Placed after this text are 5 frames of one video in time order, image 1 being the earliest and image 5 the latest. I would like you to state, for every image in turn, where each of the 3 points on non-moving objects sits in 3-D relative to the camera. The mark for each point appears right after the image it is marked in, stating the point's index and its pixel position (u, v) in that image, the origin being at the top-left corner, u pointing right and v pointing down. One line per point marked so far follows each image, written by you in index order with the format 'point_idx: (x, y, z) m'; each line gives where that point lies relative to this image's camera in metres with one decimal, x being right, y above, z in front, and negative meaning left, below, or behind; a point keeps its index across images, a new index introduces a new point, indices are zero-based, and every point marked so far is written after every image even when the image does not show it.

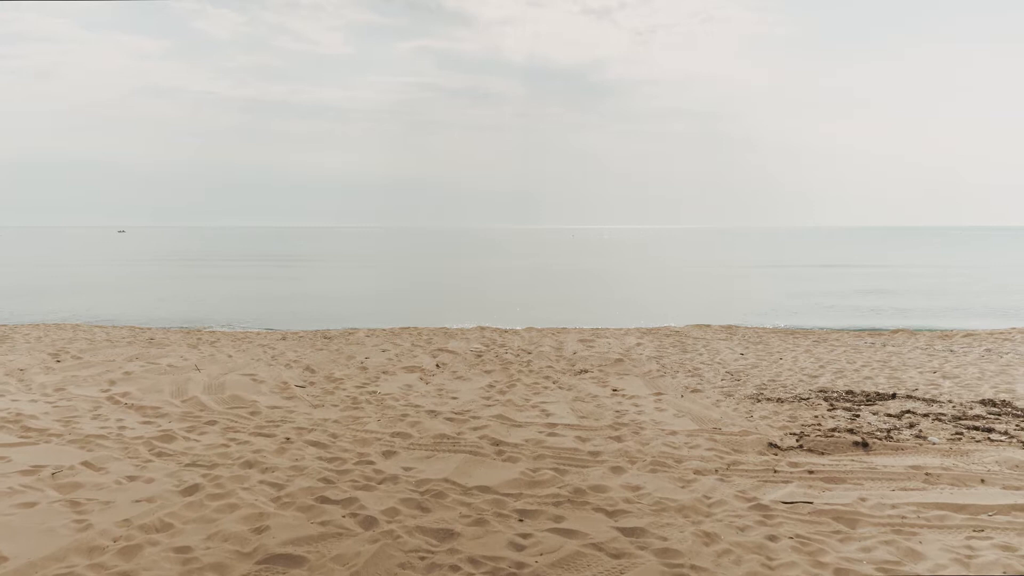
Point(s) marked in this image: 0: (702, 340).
0: (+2.7, -0.7, +10.2) m
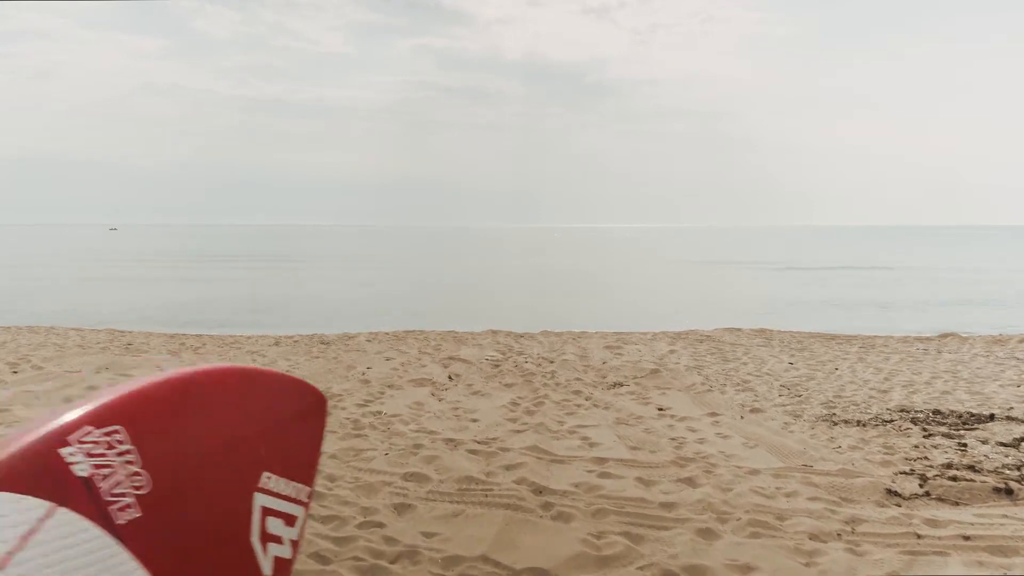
0: (+2.9, -0.7, +9.2) m
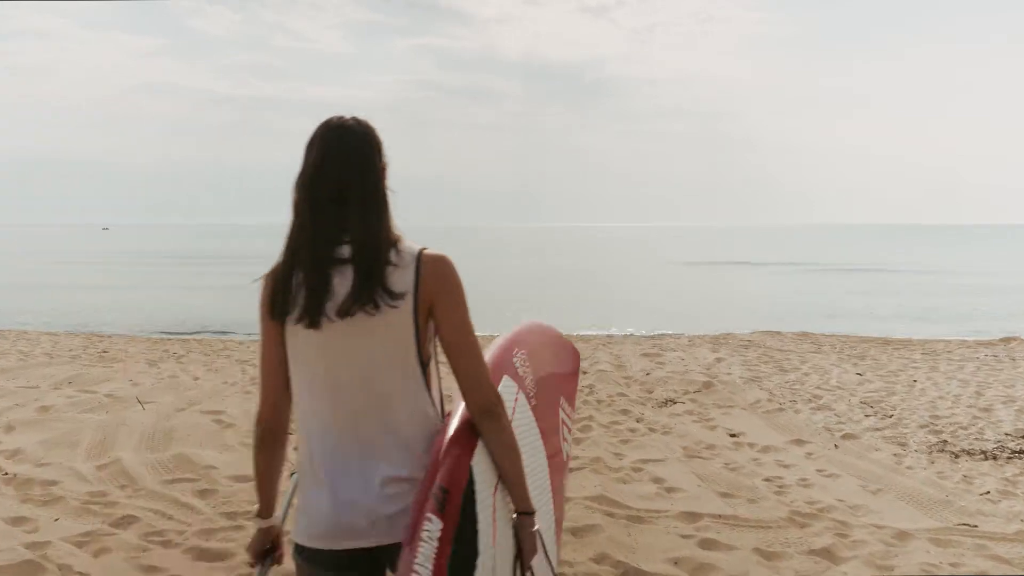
0: (+3.2, -0.7, +8.2) m
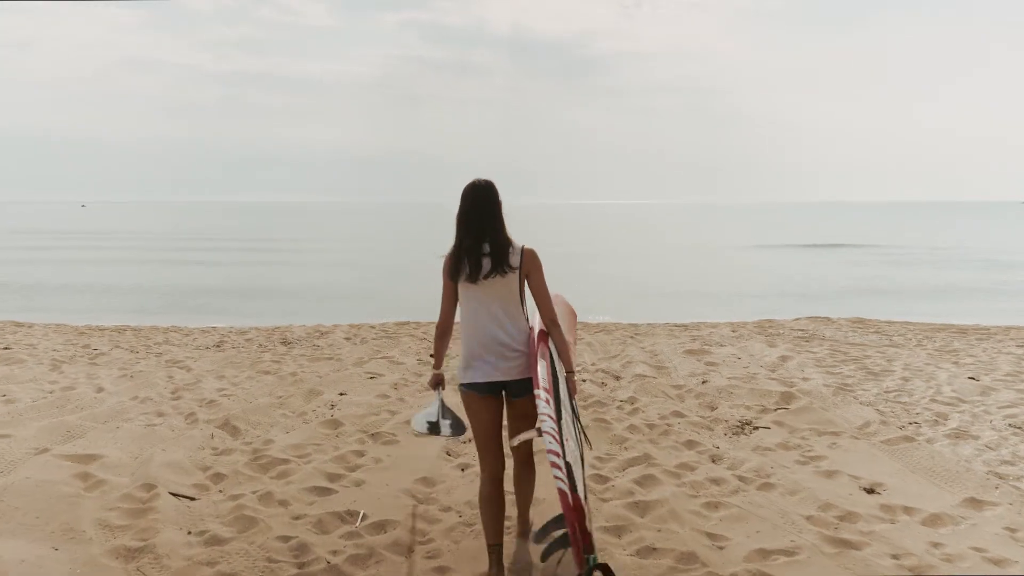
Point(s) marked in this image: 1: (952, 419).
0: (+3.2, -0.5, +6.6) m
1: (+2.7, -0.8, +4.4) m
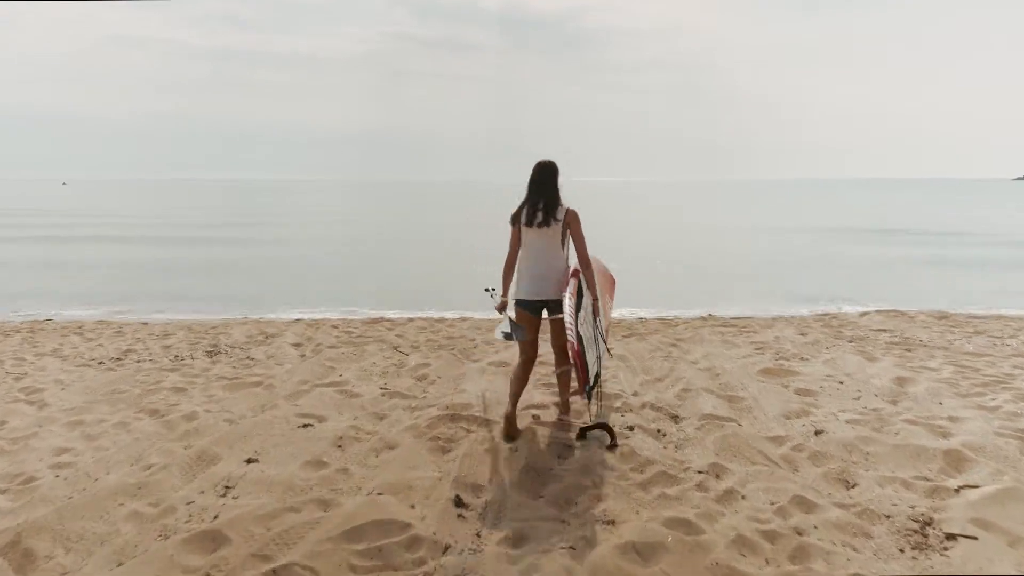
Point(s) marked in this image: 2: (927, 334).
0: (+3.3, -0.5, +4.9) m
1: (+2.7, -0.8, +2.7) m
2: (+3.4, -0.4, +6.1) m
